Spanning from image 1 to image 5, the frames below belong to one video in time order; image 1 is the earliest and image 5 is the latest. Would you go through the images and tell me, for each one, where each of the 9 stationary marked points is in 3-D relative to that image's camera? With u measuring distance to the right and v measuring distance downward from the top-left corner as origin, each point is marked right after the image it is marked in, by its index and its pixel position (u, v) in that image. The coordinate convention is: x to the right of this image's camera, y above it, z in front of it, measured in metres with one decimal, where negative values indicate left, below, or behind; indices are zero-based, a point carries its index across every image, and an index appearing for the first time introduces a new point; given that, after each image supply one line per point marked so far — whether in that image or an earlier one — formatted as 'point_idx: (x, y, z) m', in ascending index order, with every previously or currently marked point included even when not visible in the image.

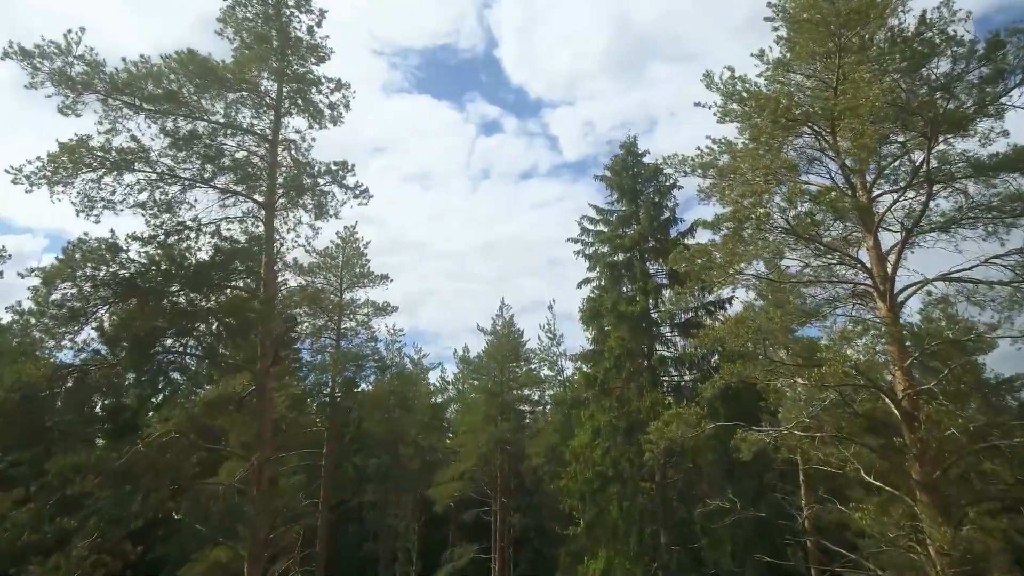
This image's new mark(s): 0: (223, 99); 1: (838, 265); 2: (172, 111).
0: (-5.2, +3.4, +12.6) m
1: (+5.8, +0.5, +12.7) m
2: (-5.9, +3.1, +12.1) m
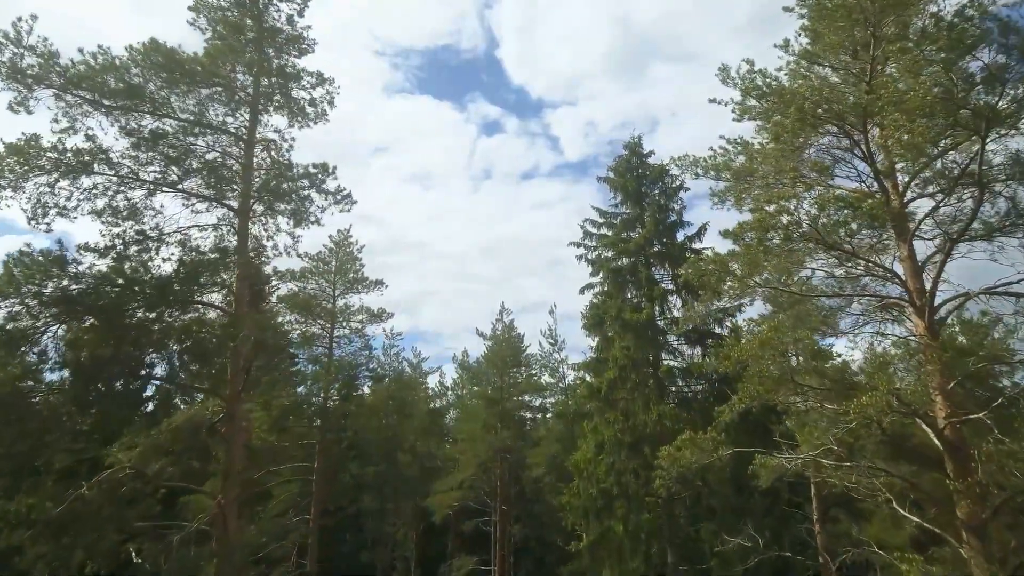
0: (-5.2, +3.2, +11.5) m
1: (+5.8, +0.2, +11.6) m
2: (-5.9, +2.8, +11.0) m
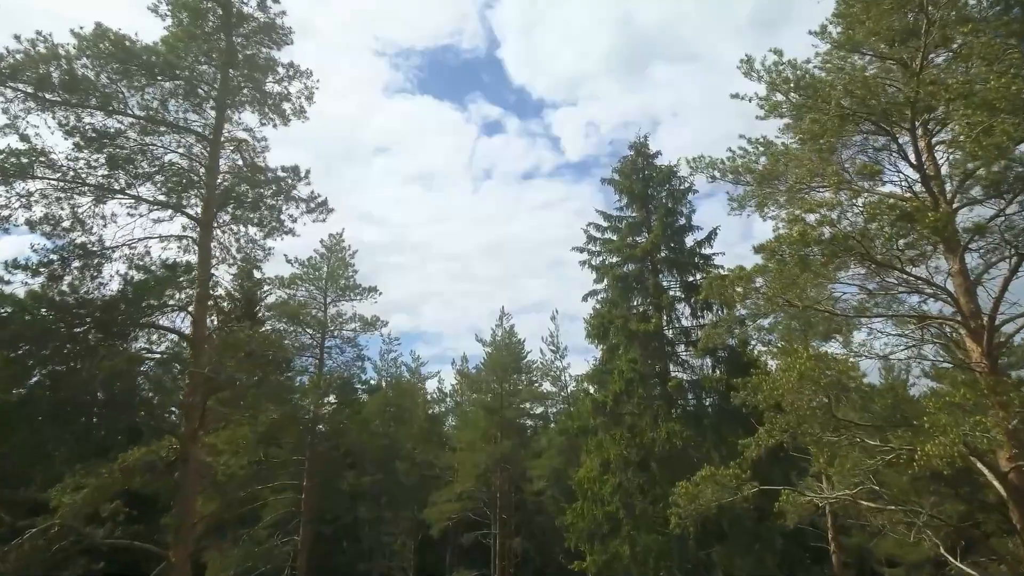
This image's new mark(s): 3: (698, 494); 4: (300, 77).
0: (-5.3, +2.9, +10.2) m
1: (+5.8, -0.1, +10.2) m
2: (-5.9, +2.6, +9.7) m
3: (+3.0, -3.3, +11.2) m
4: (-3.5, +3.5, +11.6) m
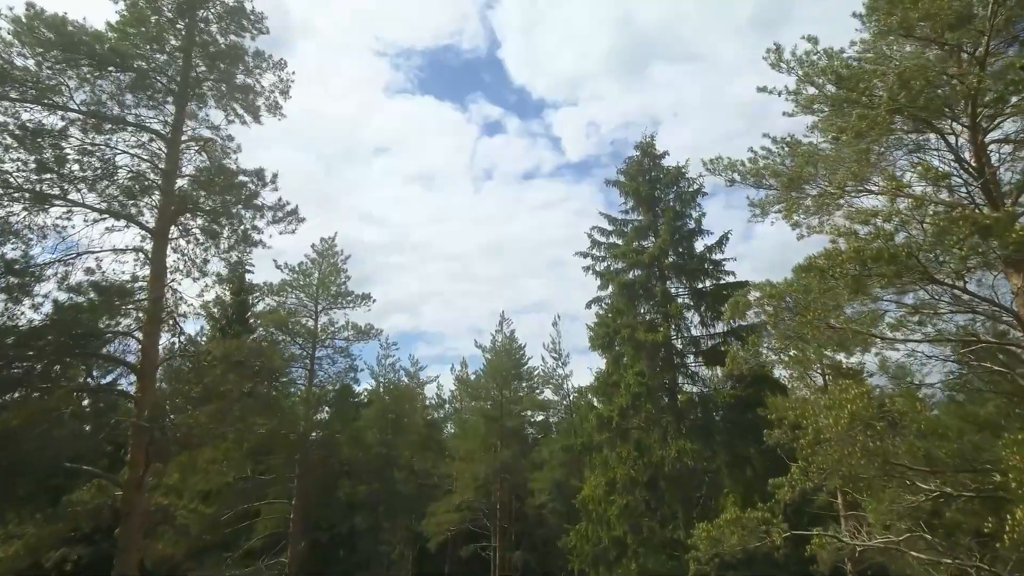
0: (-5.3, +2.7, +8.9) m
1: (+5.7, -0.3, +9.0) m
2: (-5.9, +2.3, +8.4) m
3: (+3.0, -3.6, +9.9) m
4: (-3.5, +3.3, +10.4) m
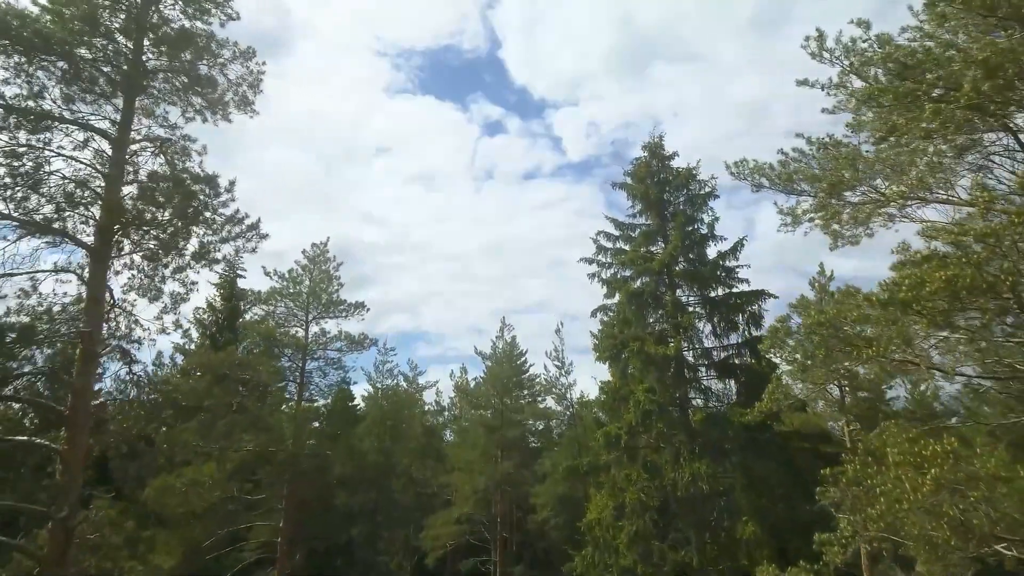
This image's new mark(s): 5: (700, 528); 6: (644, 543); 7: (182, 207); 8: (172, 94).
0: (-5.2, +2.4, +7.6) m
1: (+5.8, -0.6, +7.7) m
2: (-5.9, +2.0, +7.1) m
3: (+3.0, -3.8, +8.6) m
4: (-3.5, +3.0, +9.1) m
5: (+5.0, -6.5, +18.8) m
6: (+3.6, -7.0, +19.1) m
7: (-3.7, +1.0, +8.0) m
8: (-4.1, +2.4, +8.6) m
